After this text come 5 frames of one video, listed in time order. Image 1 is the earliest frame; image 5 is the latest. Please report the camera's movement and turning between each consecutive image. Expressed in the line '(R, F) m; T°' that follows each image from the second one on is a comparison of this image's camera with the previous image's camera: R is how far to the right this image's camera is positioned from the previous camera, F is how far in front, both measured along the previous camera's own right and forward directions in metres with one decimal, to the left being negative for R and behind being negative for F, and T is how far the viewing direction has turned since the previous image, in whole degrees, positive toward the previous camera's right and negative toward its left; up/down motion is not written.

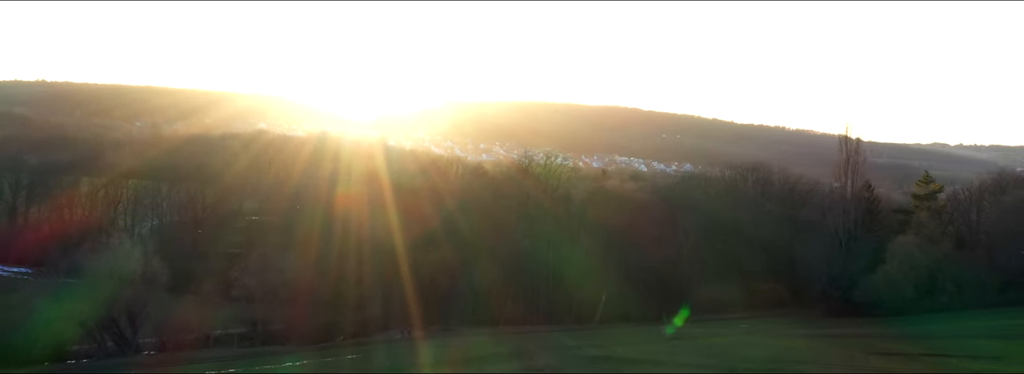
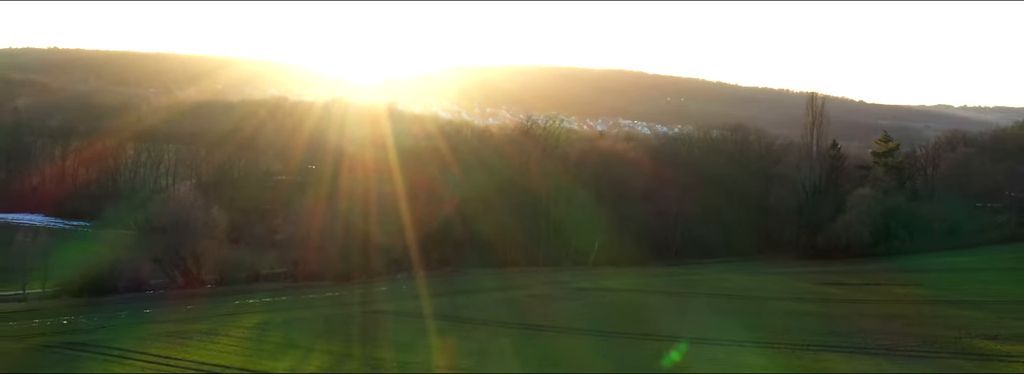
(+1.7, -7.2) m; -2°
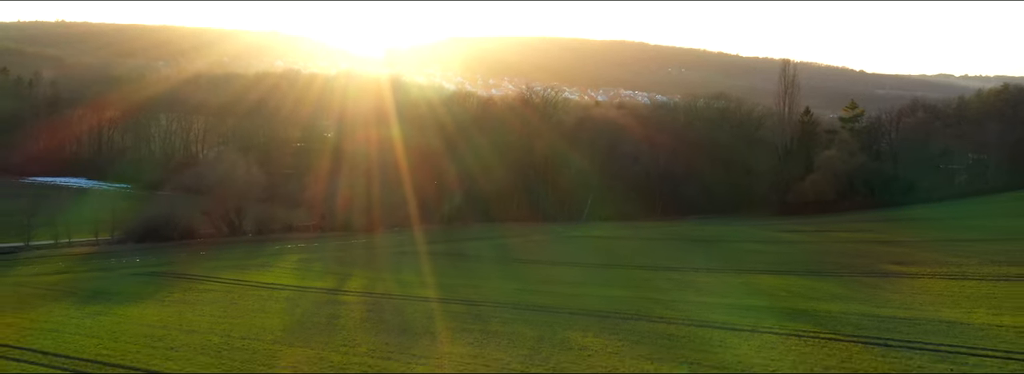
(+0.1, -6.3) m; 0°
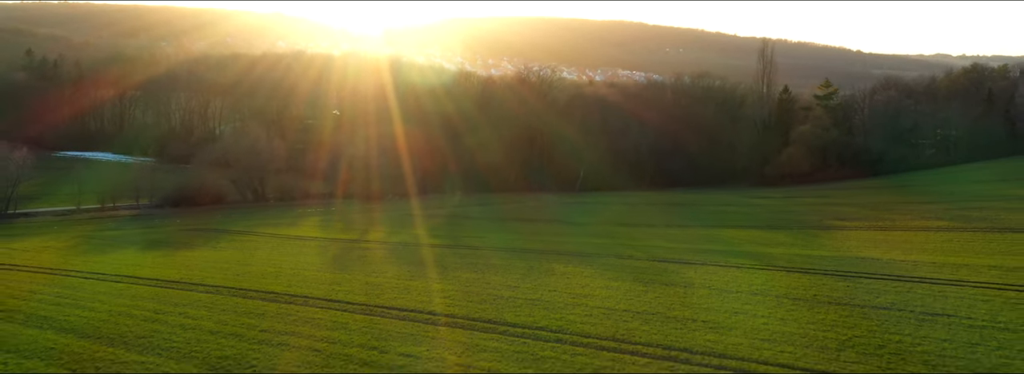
(+0.1, -5.1) m; 0°
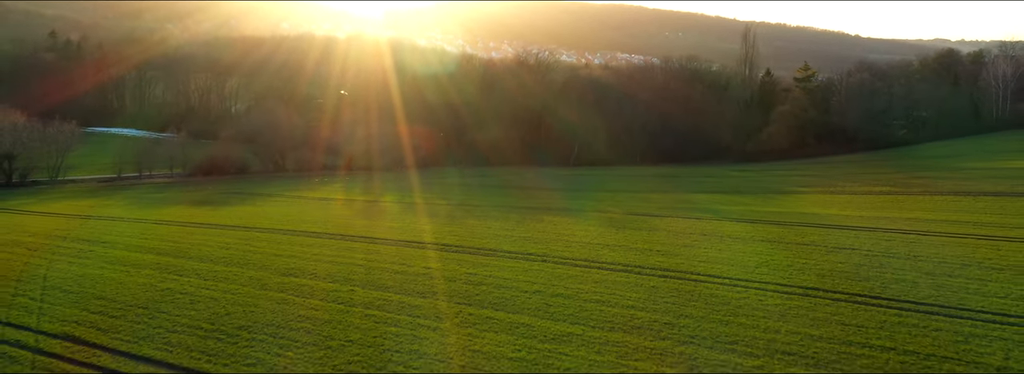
(+0.1, -5.0) m; 0°
